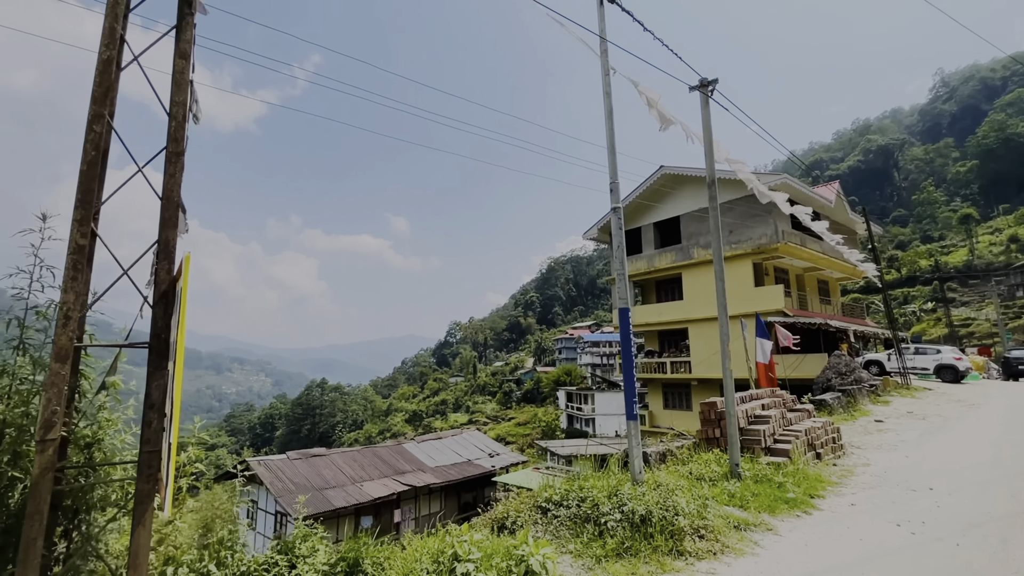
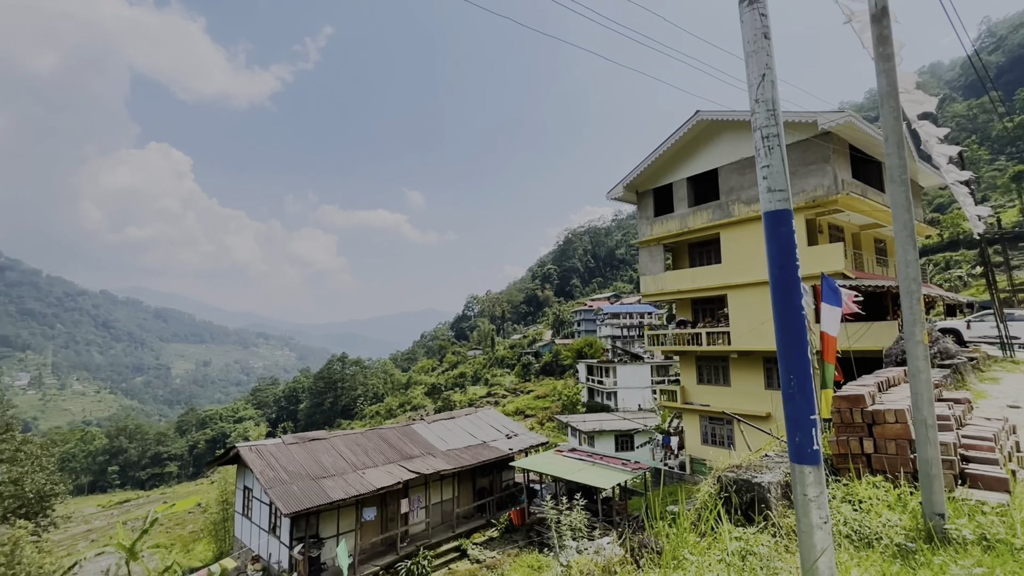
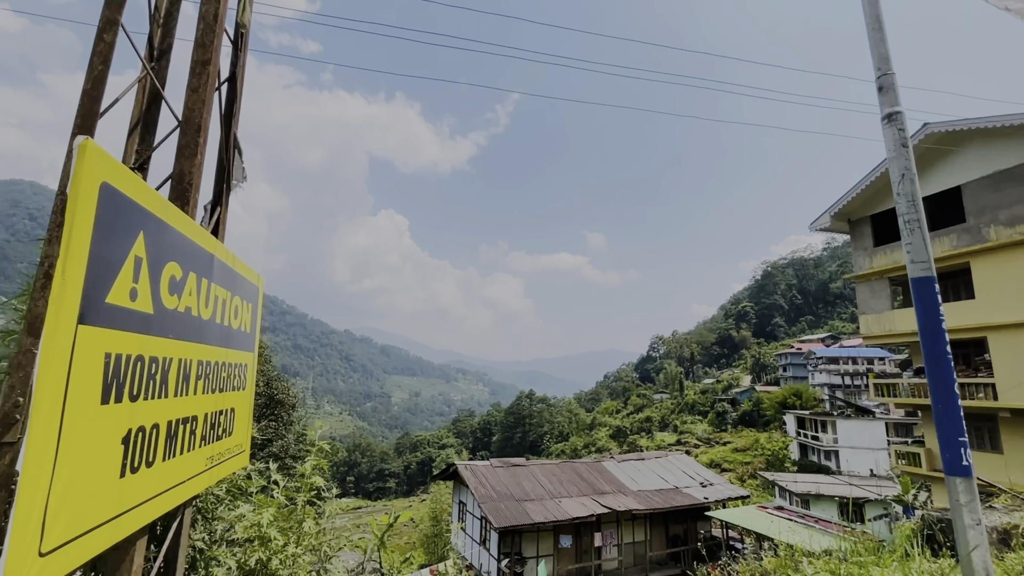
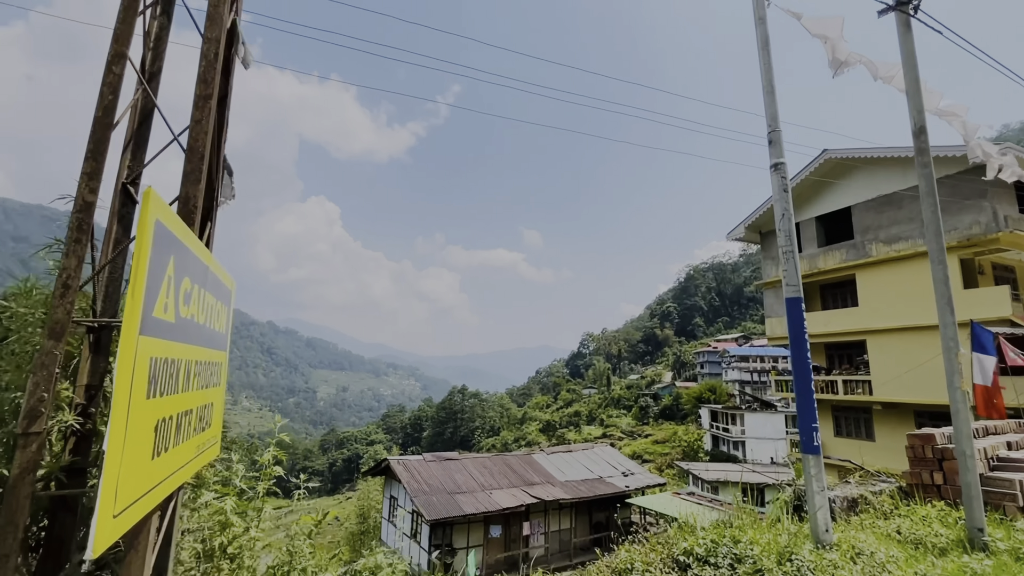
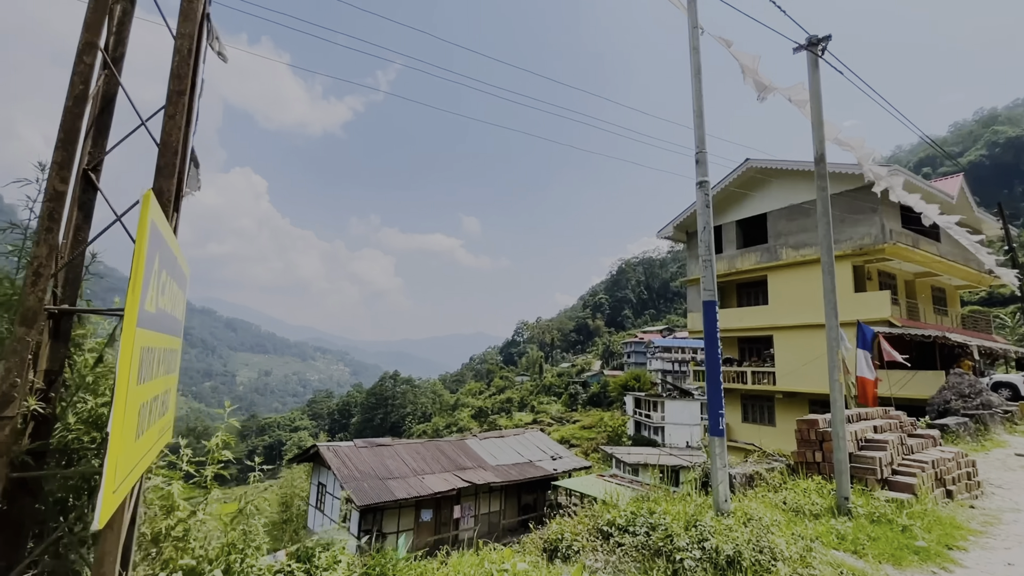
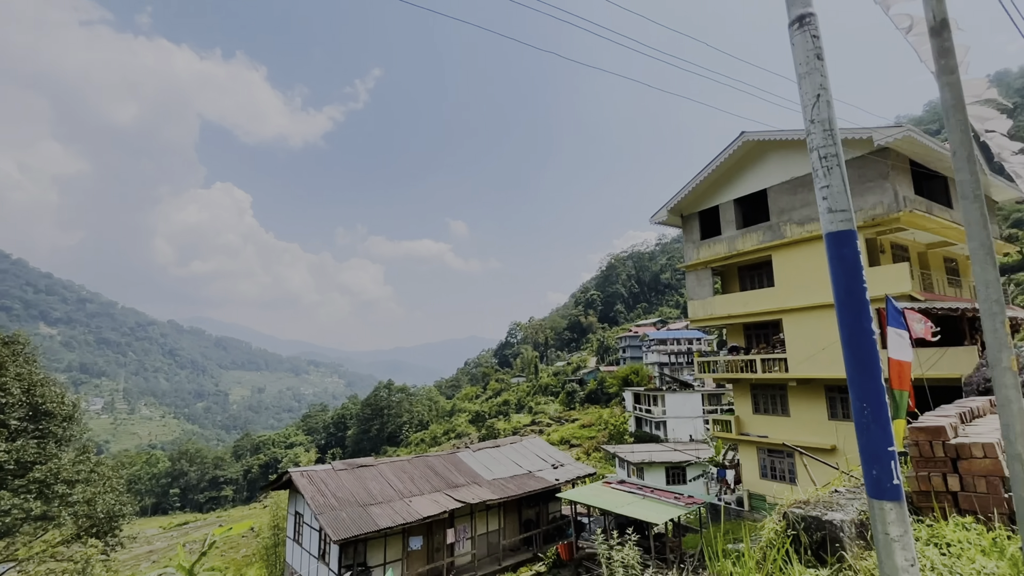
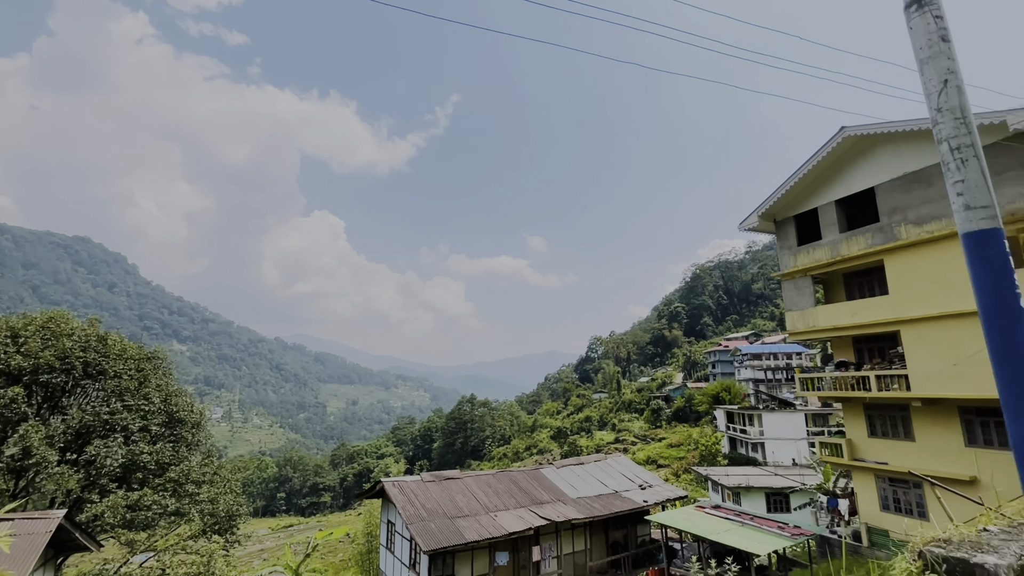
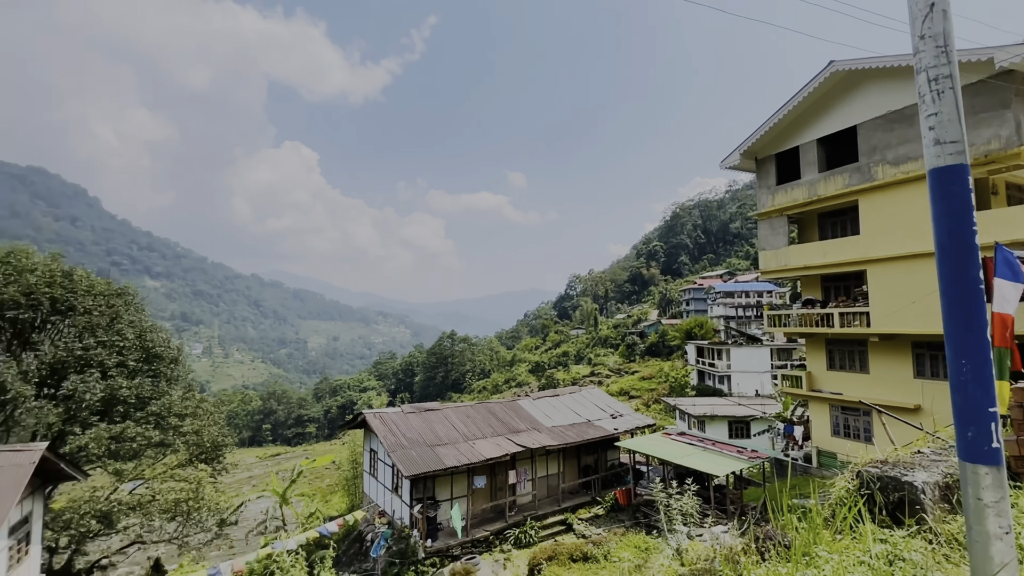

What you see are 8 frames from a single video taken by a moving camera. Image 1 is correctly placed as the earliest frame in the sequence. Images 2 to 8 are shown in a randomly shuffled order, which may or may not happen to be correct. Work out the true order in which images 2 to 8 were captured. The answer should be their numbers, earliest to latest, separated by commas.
5, 4, 3, 7, 6, 2, 8
